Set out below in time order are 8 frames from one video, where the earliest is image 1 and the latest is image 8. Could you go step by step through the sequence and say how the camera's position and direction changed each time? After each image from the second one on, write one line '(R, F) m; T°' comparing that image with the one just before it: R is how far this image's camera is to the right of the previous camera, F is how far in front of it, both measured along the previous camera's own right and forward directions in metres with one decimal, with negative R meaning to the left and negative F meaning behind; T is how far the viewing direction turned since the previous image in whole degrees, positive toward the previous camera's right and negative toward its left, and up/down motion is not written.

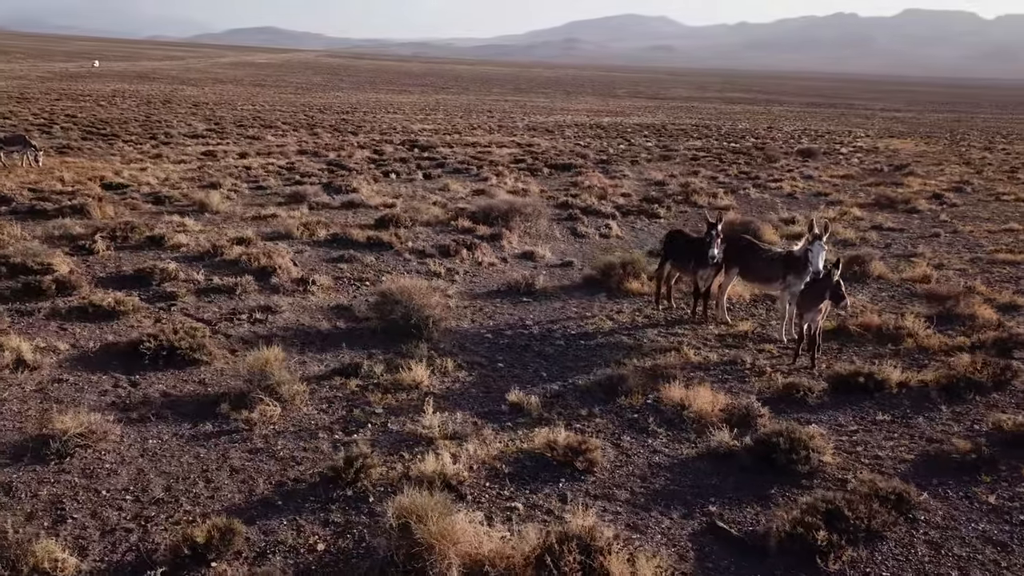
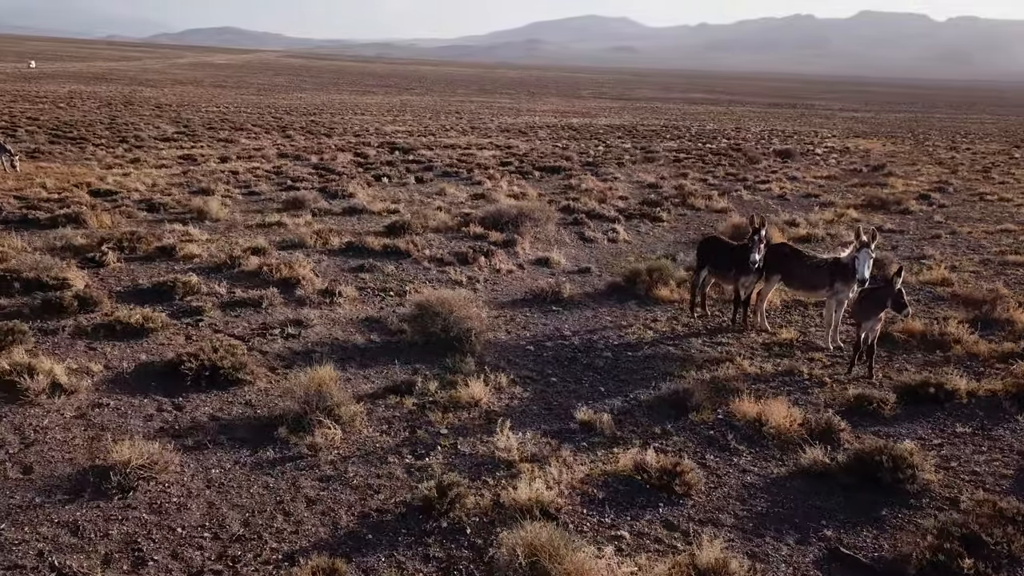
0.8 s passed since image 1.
(-1.0, +0.3) m; +2°
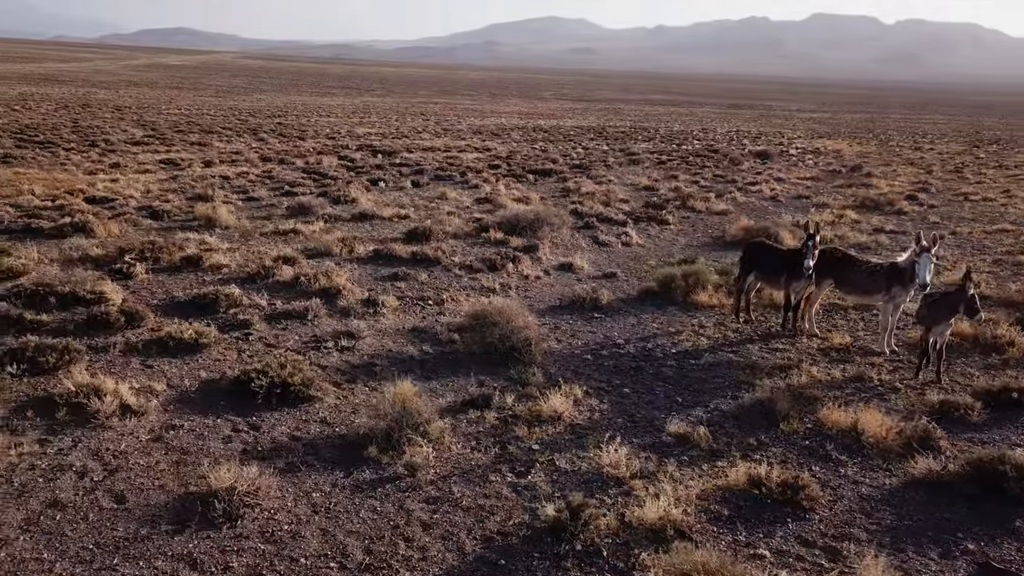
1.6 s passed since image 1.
(-1.2, +0.2) m; +3°
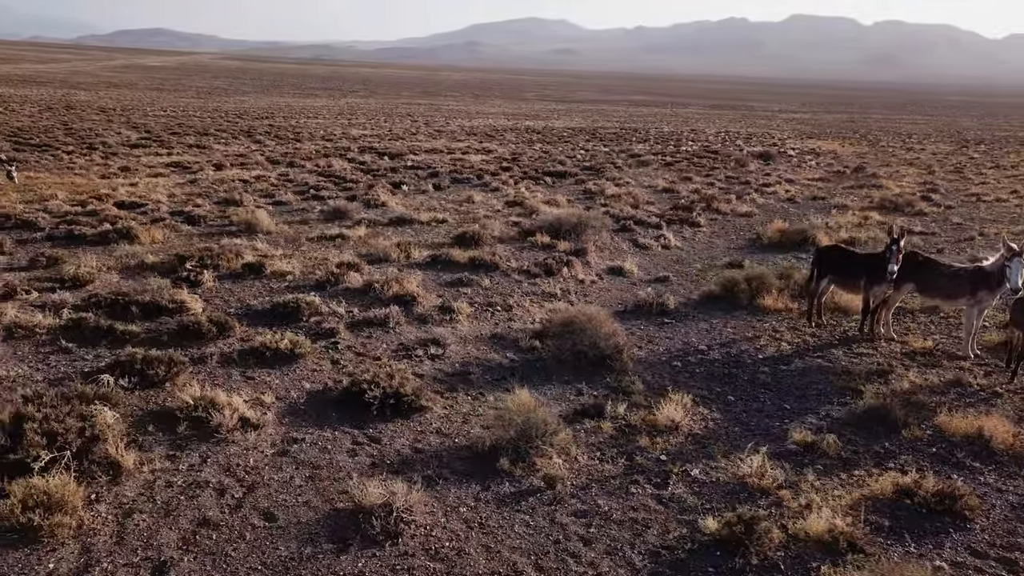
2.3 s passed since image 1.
(-1.4, +0.1) m; +1°
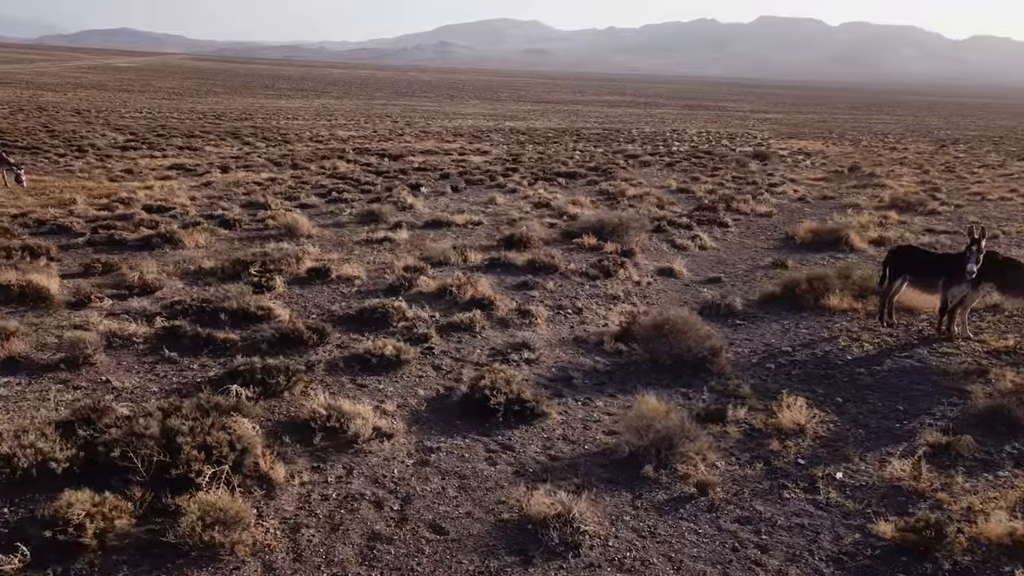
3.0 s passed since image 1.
(-1.5, +0.1) m; +2°
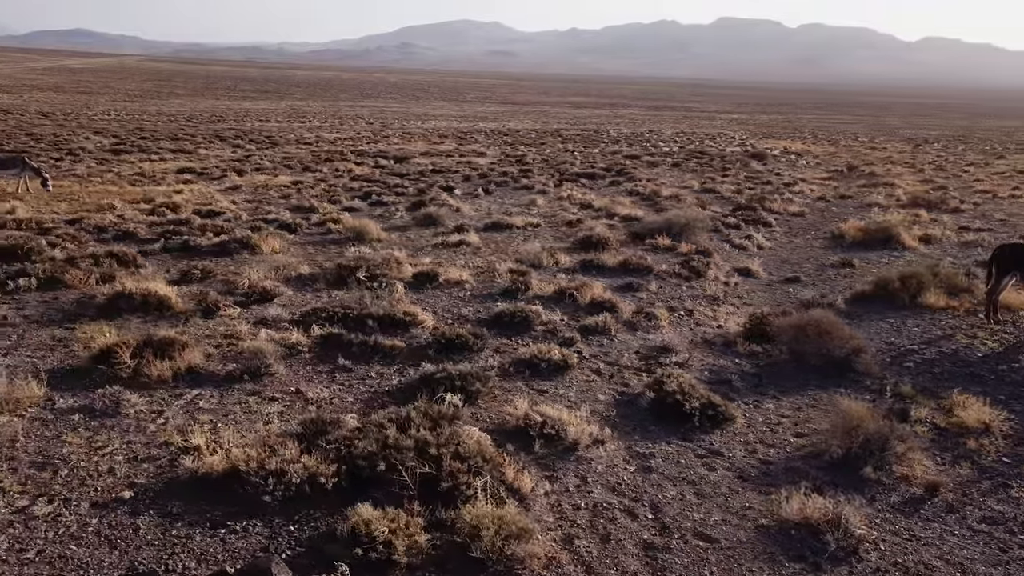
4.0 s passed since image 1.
(-2.3, +0.2) m; +2°
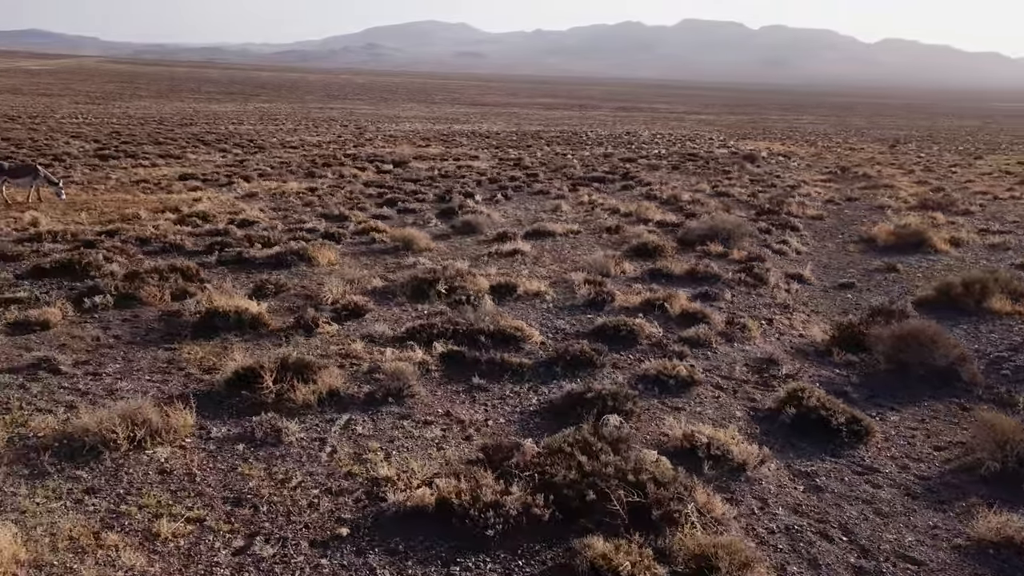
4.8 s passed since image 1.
(-1.7, +0.2) m; +2°
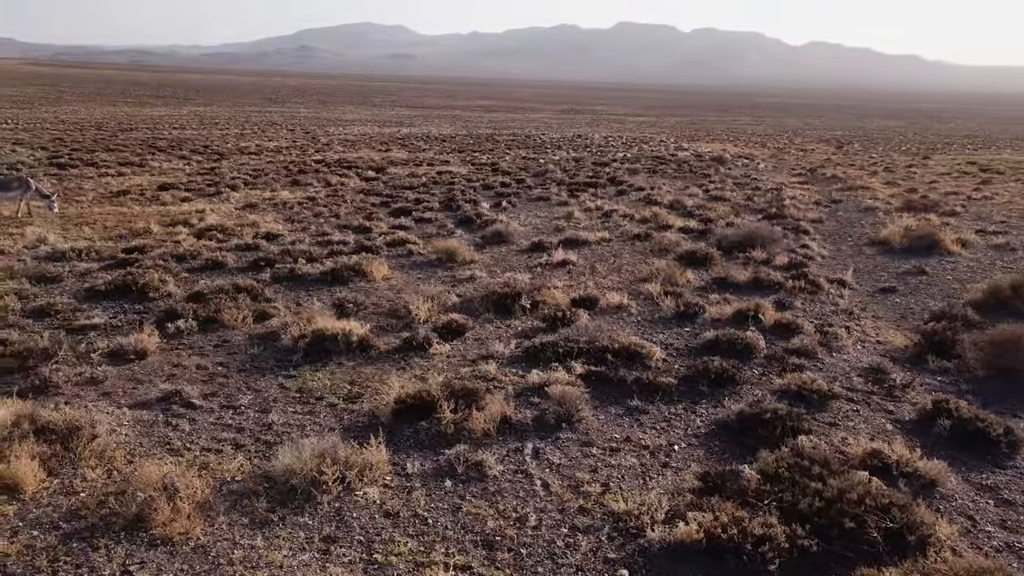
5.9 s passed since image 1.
(-2.2, +0.3) m; +4°
